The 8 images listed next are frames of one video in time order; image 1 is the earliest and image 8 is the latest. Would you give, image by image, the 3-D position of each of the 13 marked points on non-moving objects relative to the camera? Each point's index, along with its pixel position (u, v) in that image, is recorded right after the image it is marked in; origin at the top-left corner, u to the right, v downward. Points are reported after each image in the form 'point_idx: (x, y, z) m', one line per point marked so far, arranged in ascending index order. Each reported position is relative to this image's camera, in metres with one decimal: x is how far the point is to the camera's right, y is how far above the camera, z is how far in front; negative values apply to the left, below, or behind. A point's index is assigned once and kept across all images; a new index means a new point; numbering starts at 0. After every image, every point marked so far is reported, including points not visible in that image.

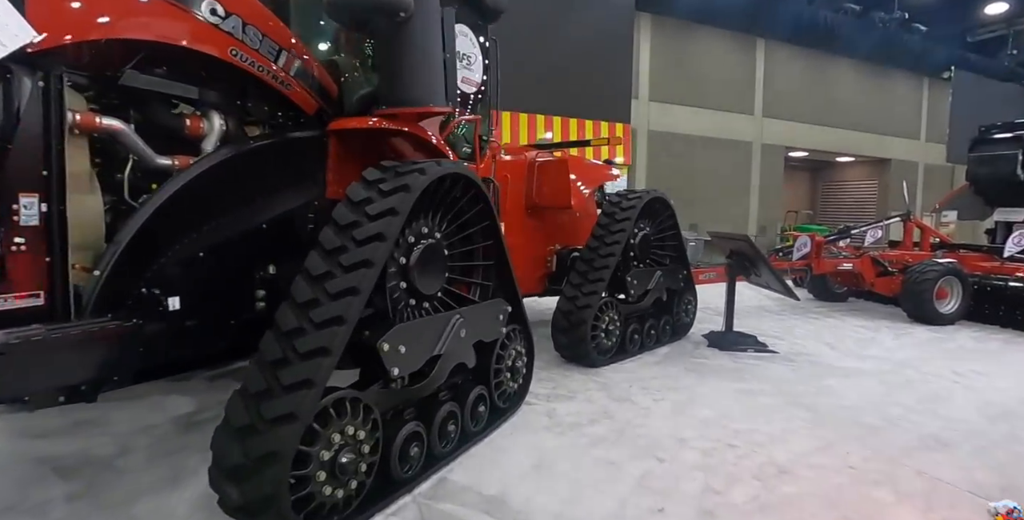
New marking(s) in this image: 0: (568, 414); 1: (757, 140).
0: (+0.3, -0.8, +3.0) m
1: (+5.3, +2.6, +12.2) m
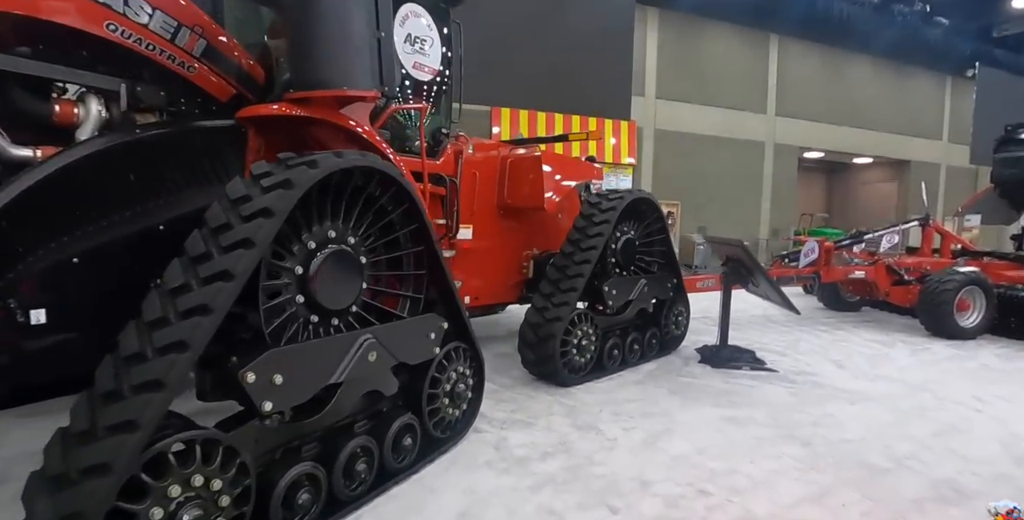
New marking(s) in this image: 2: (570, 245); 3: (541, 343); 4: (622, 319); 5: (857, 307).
0: (0.0, -0.9, +2.6) m
1: (+5.3, +2.5, +11.7) m
2: (+0.4, +0.1, +3.6) m
3: (+0.2, -0.5, +3.4) m
4: (+0.7, -0.4, +3.7) m
5: (+3.8, -0.5, +6.2) m
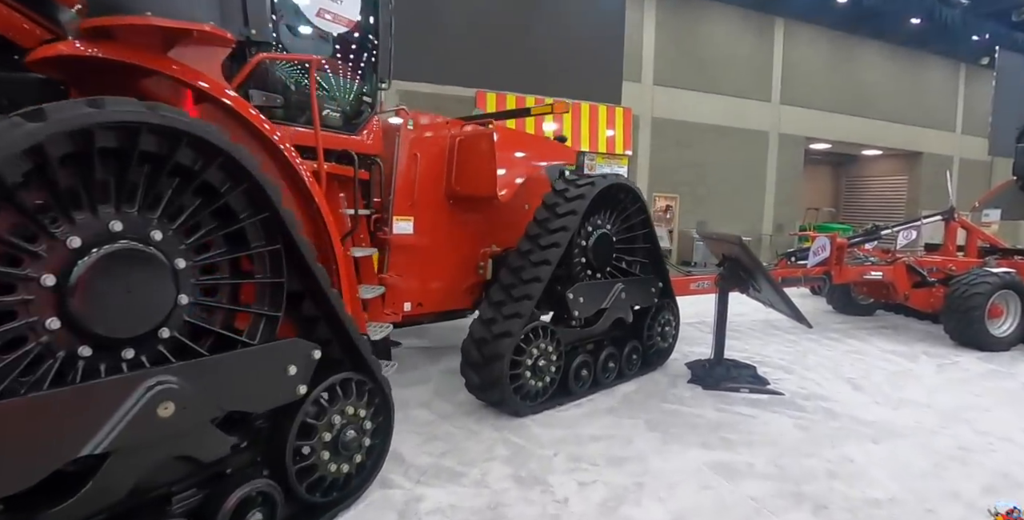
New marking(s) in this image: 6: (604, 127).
0: (-0.3, -0.9, +2.0) m
1: (+5.1, +2.5, +11.0) m
2: (+0.1, +0.1, +2.9) m
3: (-0.1, -0.5, +2.7) m
4: (+0.4, -0.4, +3.1) m
5: (+3.5, -0.5, +5.5) m
6: (+1.6, +2.2, +9.6) m
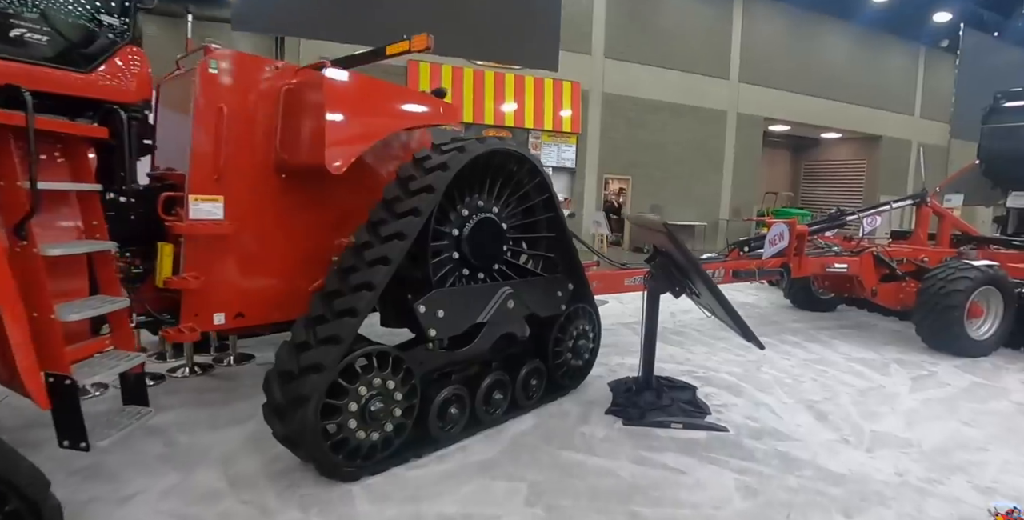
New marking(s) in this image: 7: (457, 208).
0: (-0.8, -0.9, +1.1) m
1: (+4.0, +2.8, +10.3) m
2: (-0.5, +0.1, +2.1) m
3: (-0.7, -0.5, +1.8) m
4: (-0.2, -0.4, +2.2) m
5: (+2.8, -0.4, +4.9) m
6: (+0.6, +2.4, +8.8) m
7: (-0.2, +0.2, +2.2) m
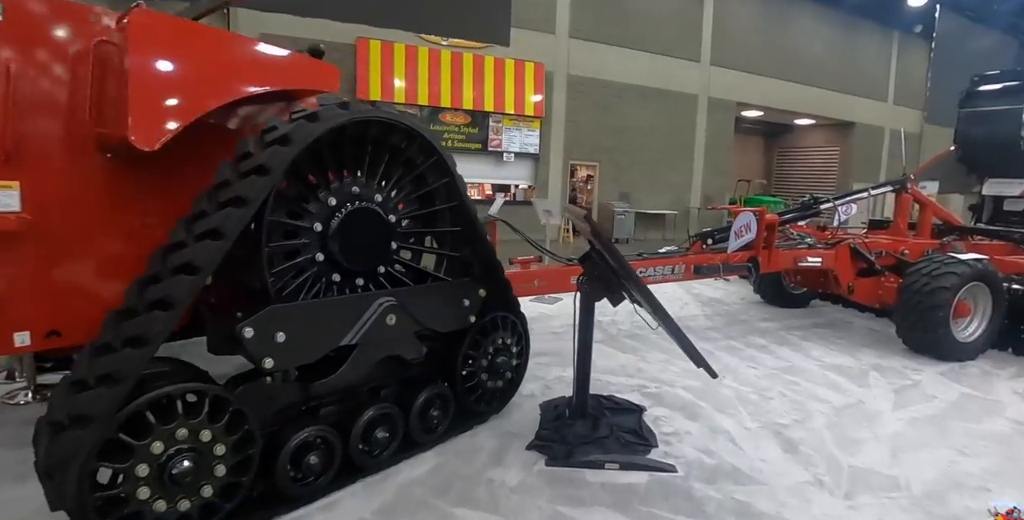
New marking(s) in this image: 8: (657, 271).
0: (-1.1, -0.9, +0.6) m
1: (+3.4, +2.9, +9.9) m
2: (-0.9, +0.1, +1.5) m
3: (-1.1, -0.5, +1.3) m
4: (-0.5, -0.4, +1.7) m
5: (+2.3, -0.3, +4.5) m
6: (0.0, +2.5, +8.2) m
7: (-0.6, +0.2, +1.7) m
8: (+0.9, -0.1, +3.3) m
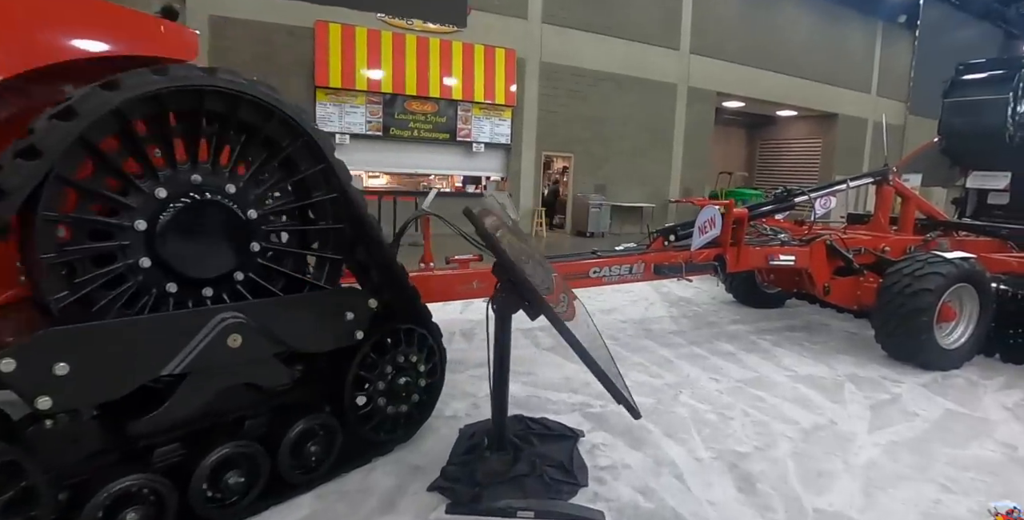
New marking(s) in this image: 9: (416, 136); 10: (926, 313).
0: (-1.4, -0.9, +0.2) m
1: (+2.9, +3.0, +9.5) m
2: (-1.2, +0.1, +1.1) m
3: (-1.3, -0.5, +0.9) m
4: (-0.8, -0.4, +1.4) m
5: (+2.0, -0.3, +4.2) m
6: (-0.4, +2.6, +7.9) m
7: (-0.9, +0.2, +1.3) m
8: (+0.5, -0.1, +3.0) m
9: (-1.3, +1.7, +7.7) m
10: (+2.1, -0.3, +2.8) m
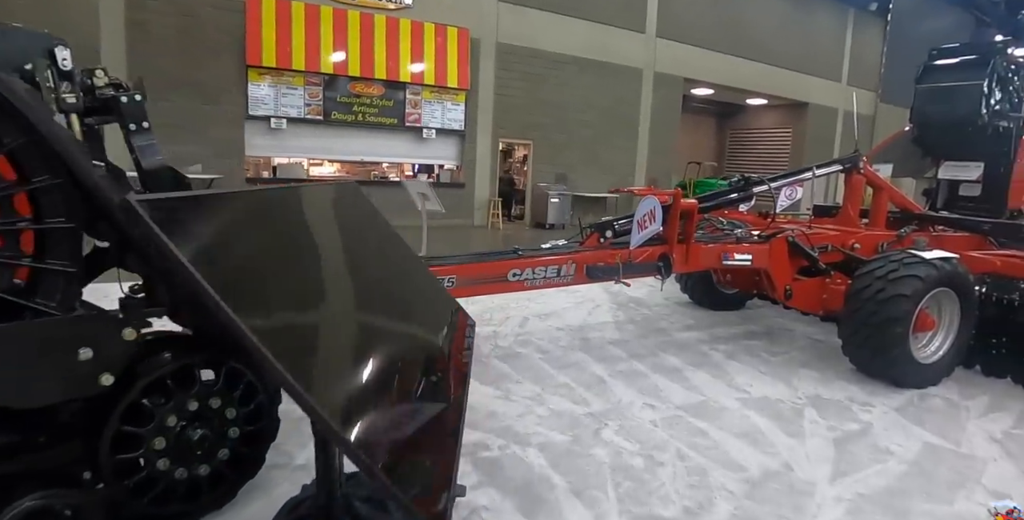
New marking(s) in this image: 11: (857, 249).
0: (-1.7, -1.0, -0.3) m
1: (+2.2, +3.1, +9.1) m
2: (-1.5, +0.1, +0.6) m
3: (-1.7, -0.6, +0.4) m
4: (-1.2, -0.4, +0.8) m
5: (+1.5, -0.3, +3.7) m
6: (-1.0, +2.6, +7.3) m
7: (-1.2, +0.1, +0.8) m
8: (+0.1, -0.1, +2.5) m
9: (-1.9, +1.8, +7.1) m
10: (+1.6, -0.3, +2.4) m
11: (+1.9, +0.1, +3.1) m
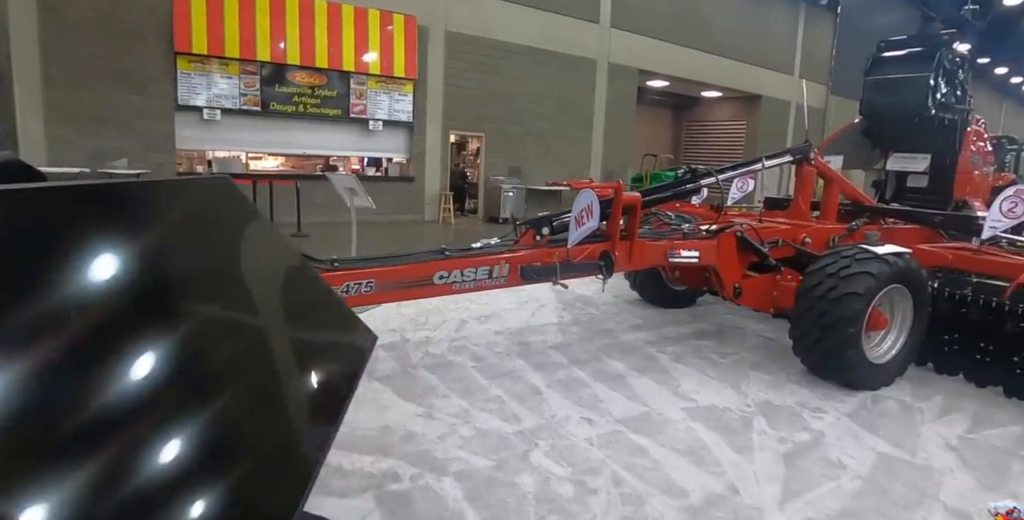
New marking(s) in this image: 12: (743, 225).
0: (-1.8, -1.0, -0.7) m
1: (+1.5, +3.2, +8.9) m
2: (-1.7, 0.0, +0.3) m
3: (-1.8, -0.6, +0.1) m
4: (-1.4, -0.4, +0.5) m
5: (+1.1, -0.3, +3.6) m
6: (-1.6, +2.7, +6.9) m
7: (-1.4, +0.1, +0.5) m
8: (-0.2, -0.1, +2.2) m
9: (-2.5, +1.8, +6.7) m
10: (+1.3, -0.2, +2.2) m
11: (+1.6, +0.1, +3.0) m
12: (+1.2, +0.2, +2.9) m
